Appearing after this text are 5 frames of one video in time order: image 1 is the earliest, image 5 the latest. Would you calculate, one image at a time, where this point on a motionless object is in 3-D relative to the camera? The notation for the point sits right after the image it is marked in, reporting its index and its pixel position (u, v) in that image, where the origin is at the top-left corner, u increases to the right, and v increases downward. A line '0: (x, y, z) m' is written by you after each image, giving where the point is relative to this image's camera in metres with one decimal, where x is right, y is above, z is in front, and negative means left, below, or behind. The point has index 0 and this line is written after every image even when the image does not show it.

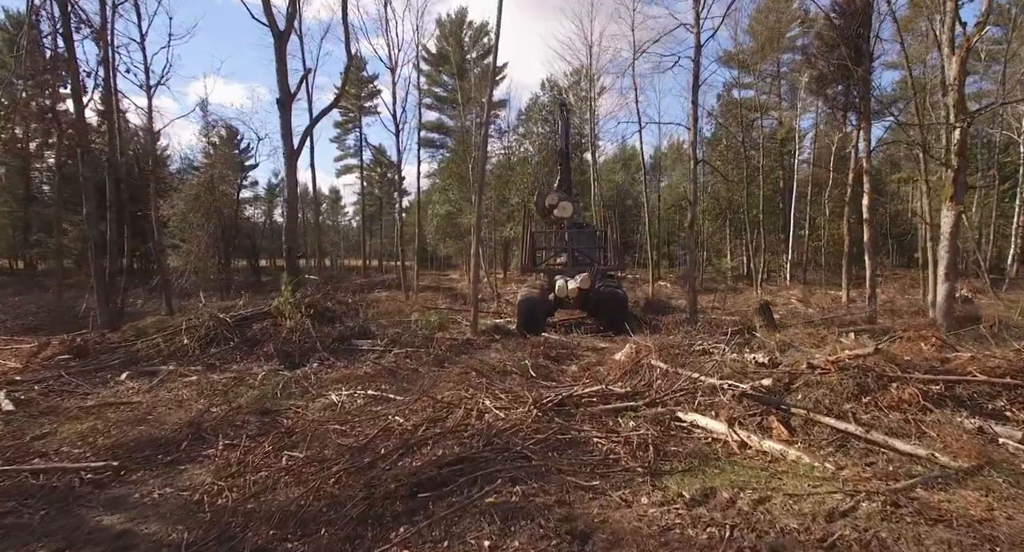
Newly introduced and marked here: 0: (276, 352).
0: (-3.2, -1.0, +8.0) m
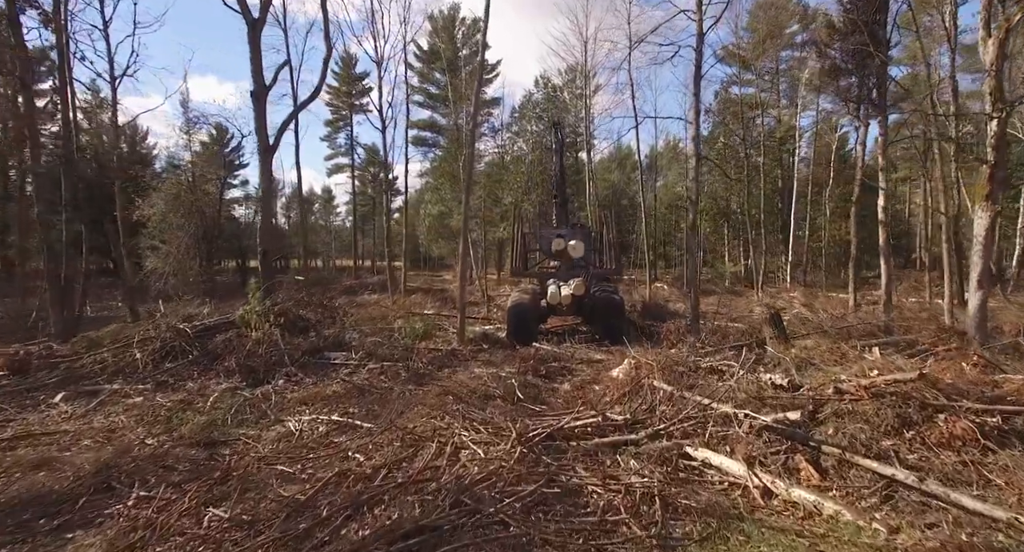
0: (-3.4, -1.1, +7.2) m
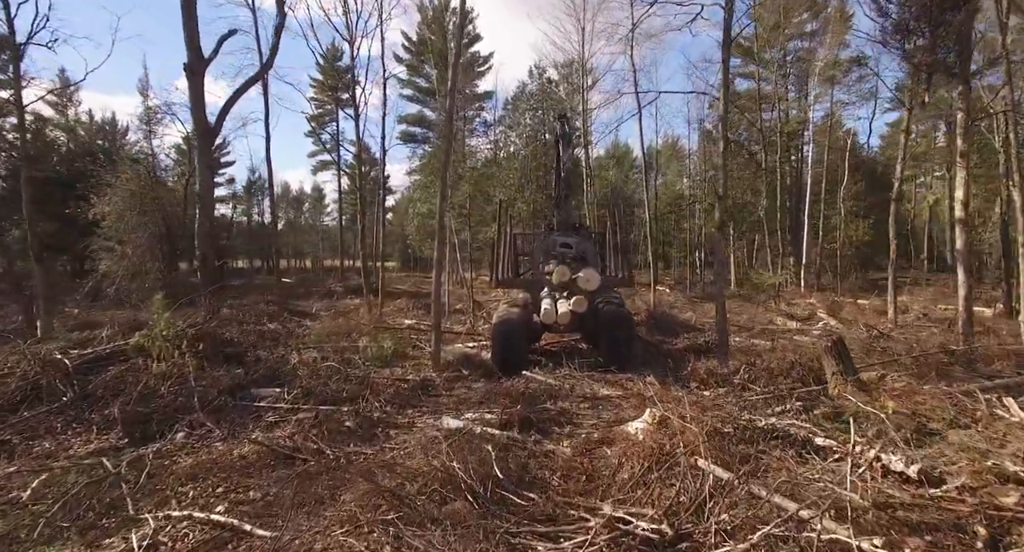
0: (-3.6, -1.3, +5.3) m
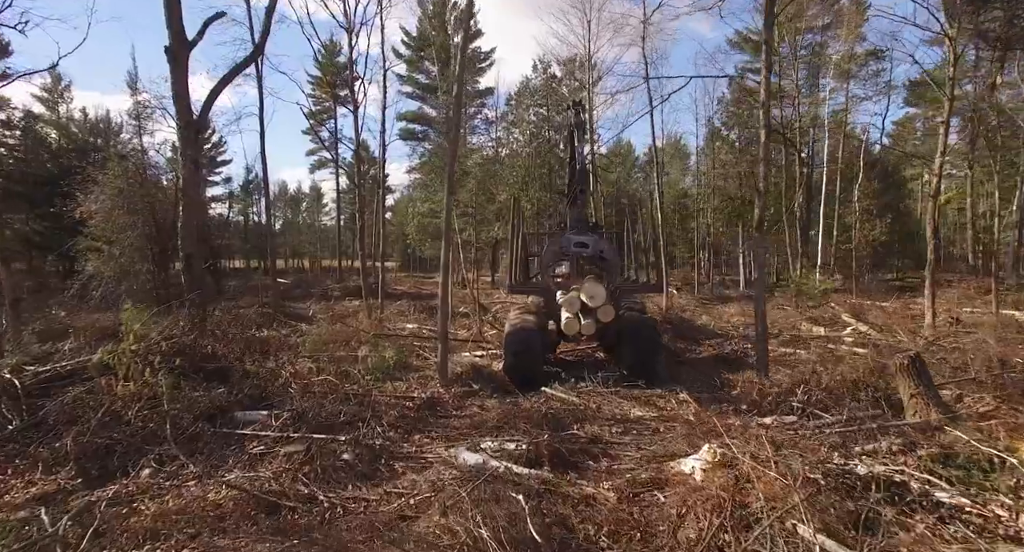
0: (-3.3, -1.3, +4.5) m
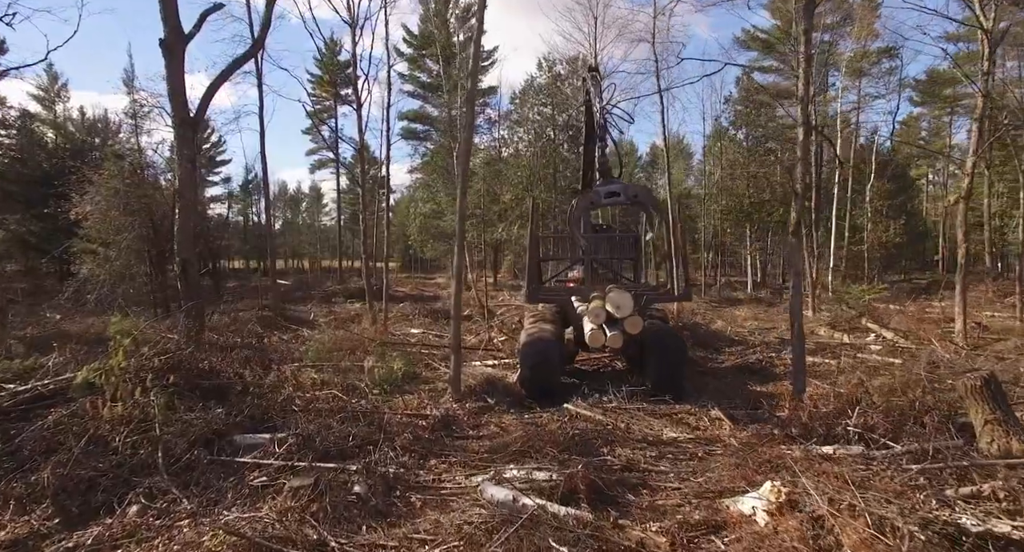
0: (-3.1, -1.4, +4.0) m
